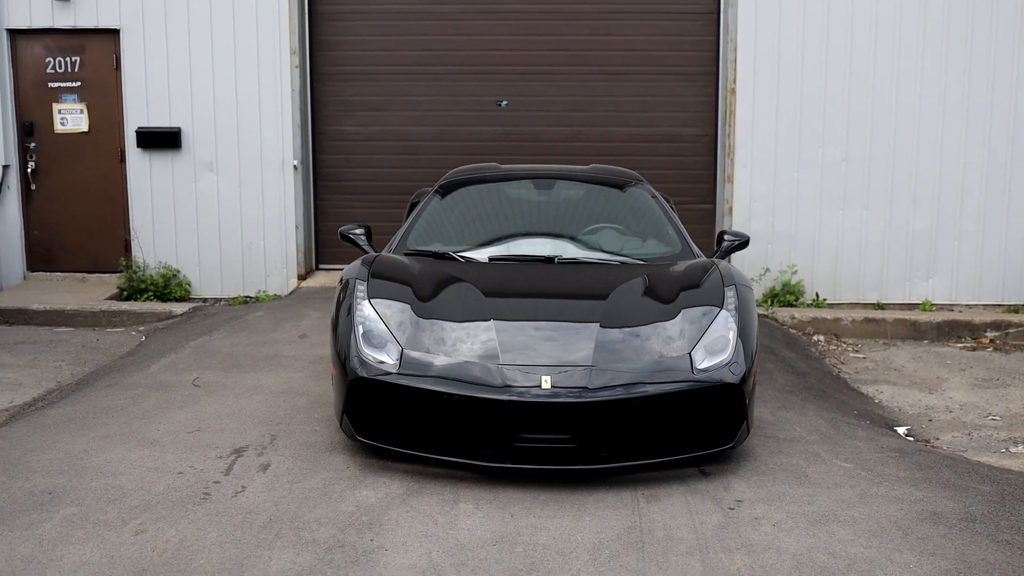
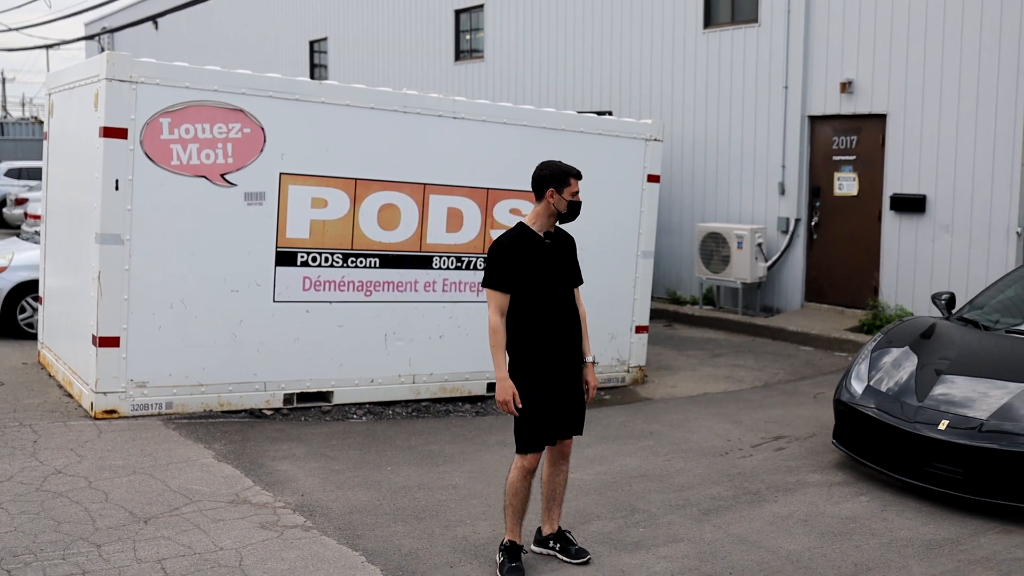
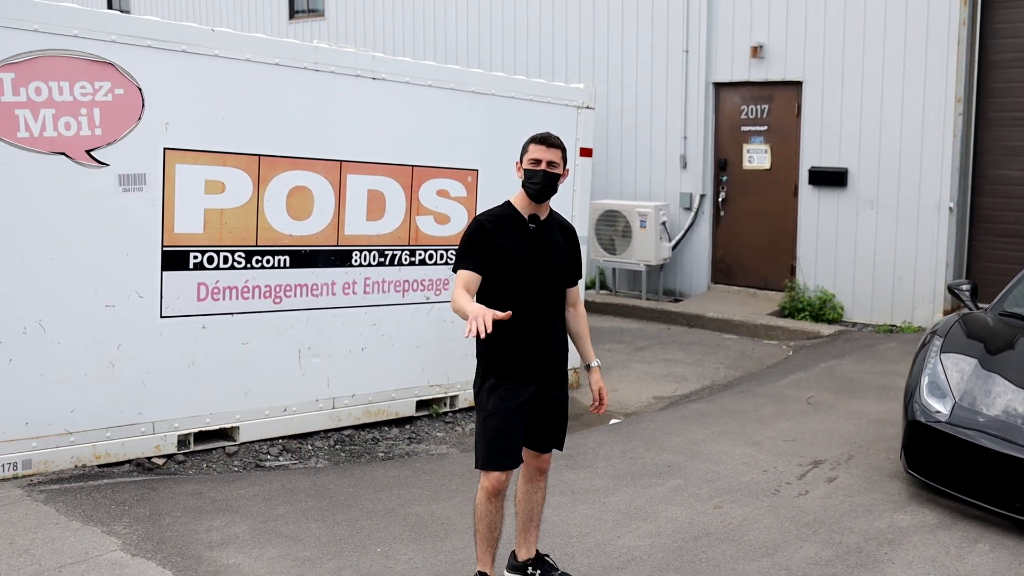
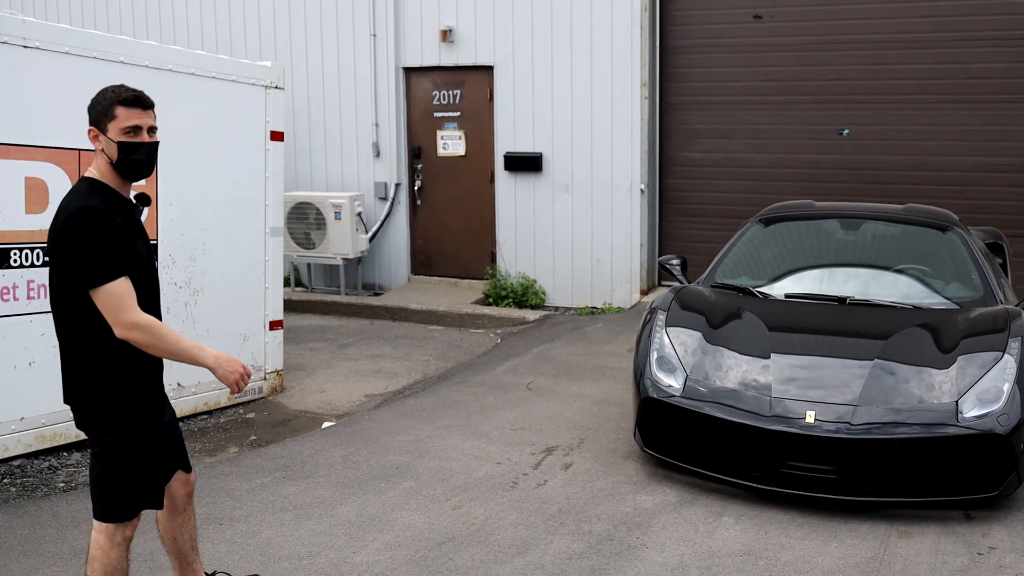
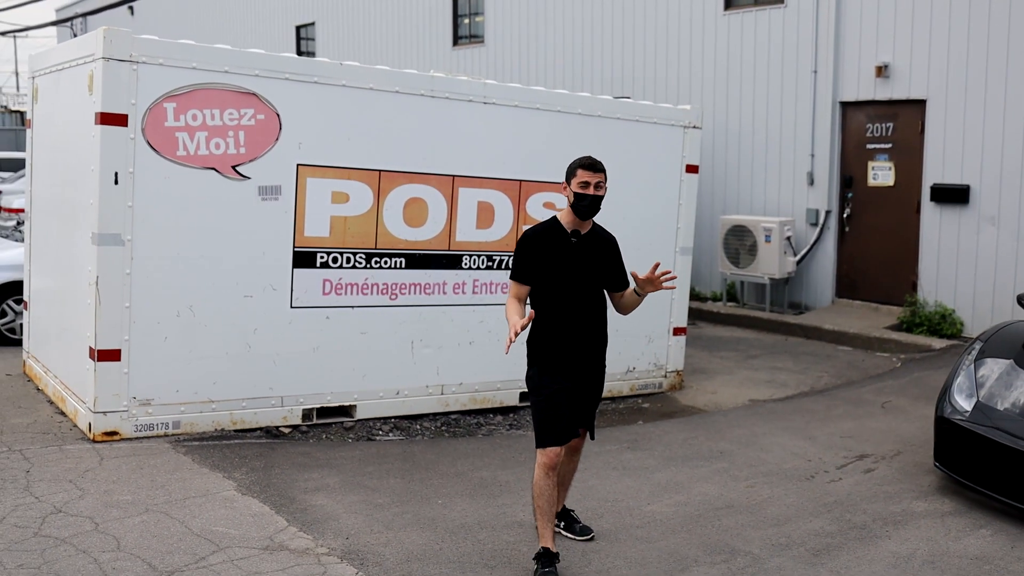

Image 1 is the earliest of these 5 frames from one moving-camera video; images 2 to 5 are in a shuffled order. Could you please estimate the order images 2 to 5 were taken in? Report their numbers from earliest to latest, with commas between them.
4, 3, 5, 2
